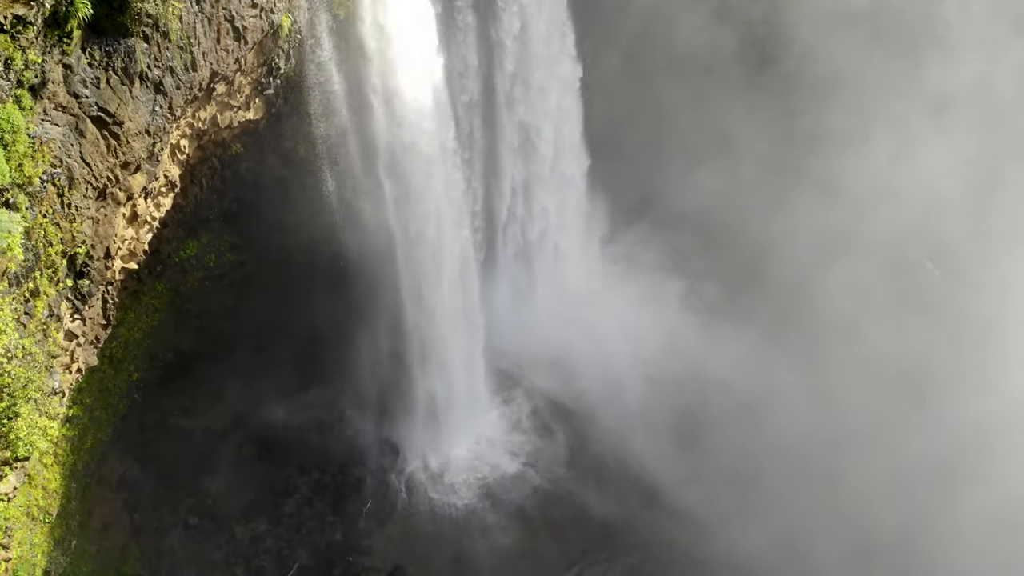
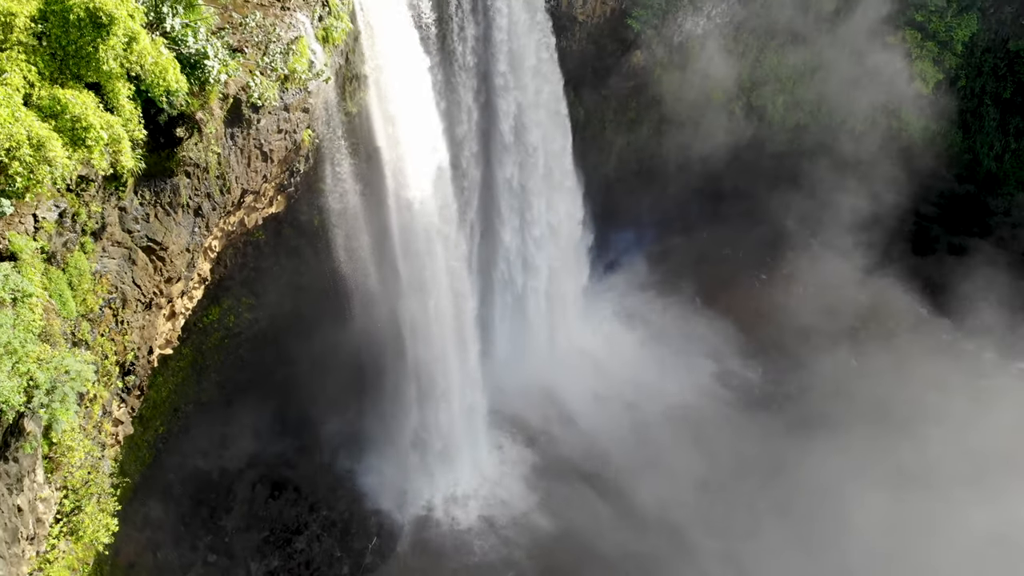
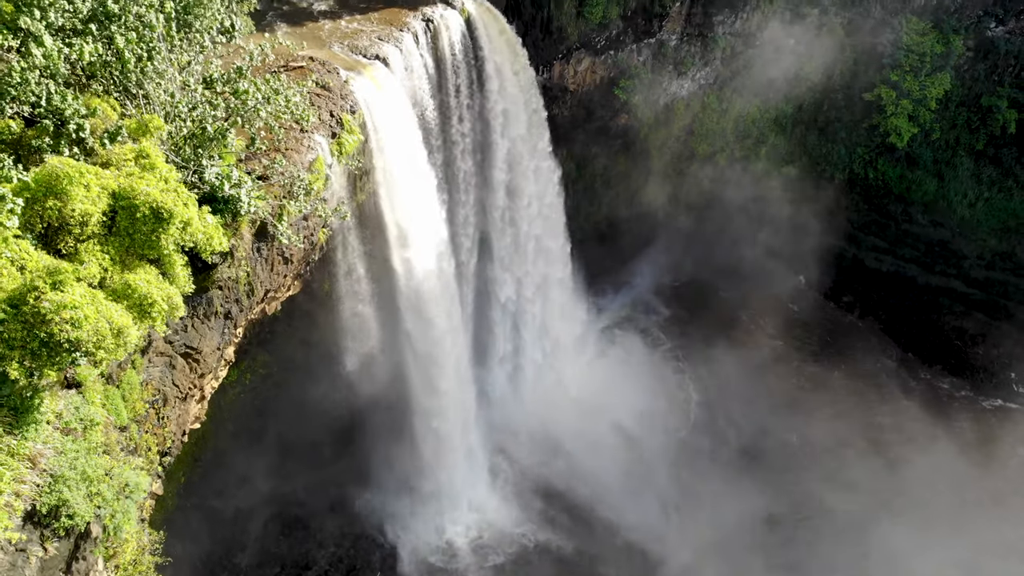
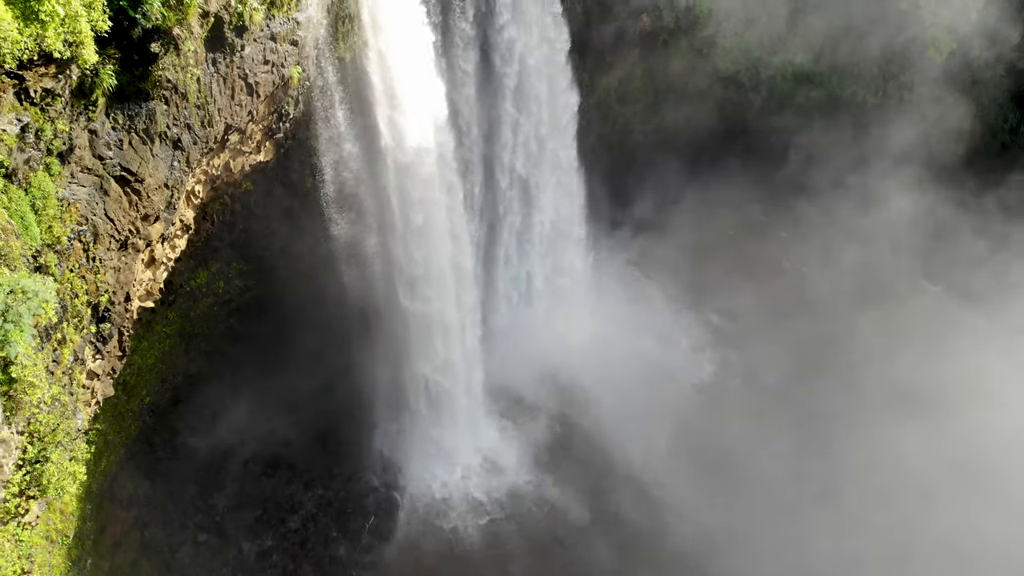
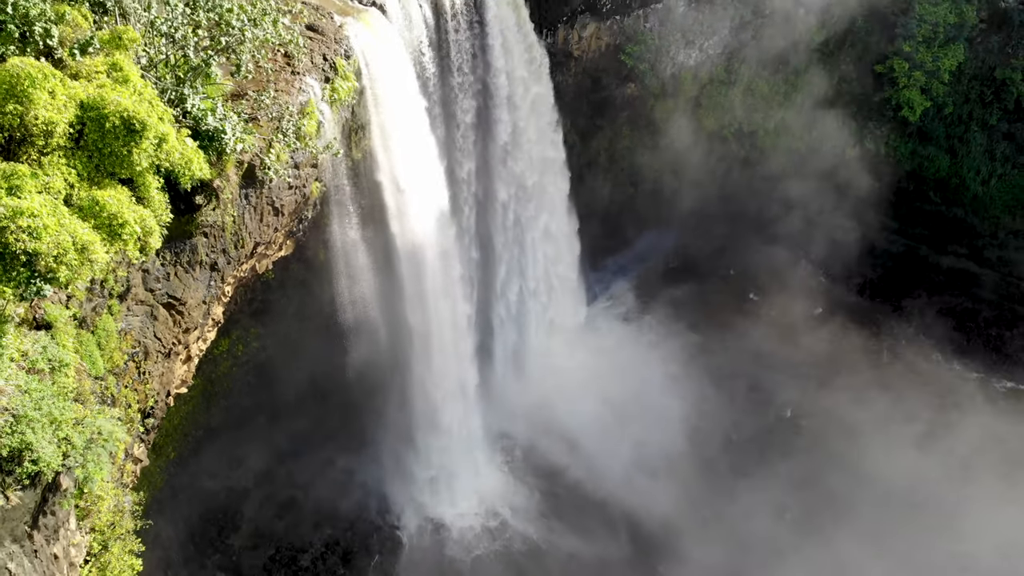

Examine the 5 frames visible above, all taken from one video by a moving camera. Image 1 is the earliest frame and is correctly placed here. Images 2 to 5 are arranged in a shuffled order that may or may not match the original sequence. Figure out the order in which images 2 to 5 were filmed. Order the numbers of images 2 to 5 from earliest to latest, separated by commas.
4, 2, 5, 3
